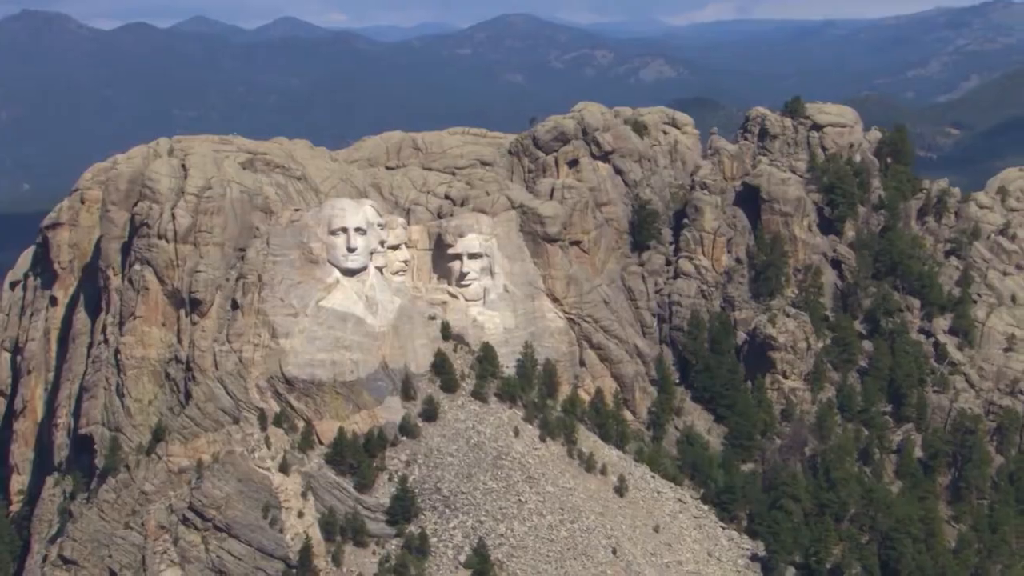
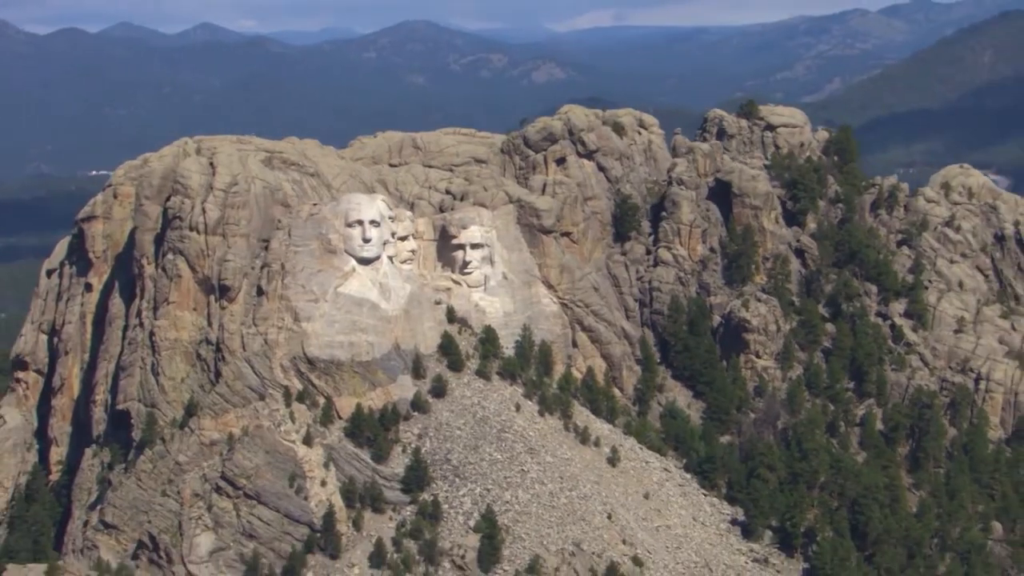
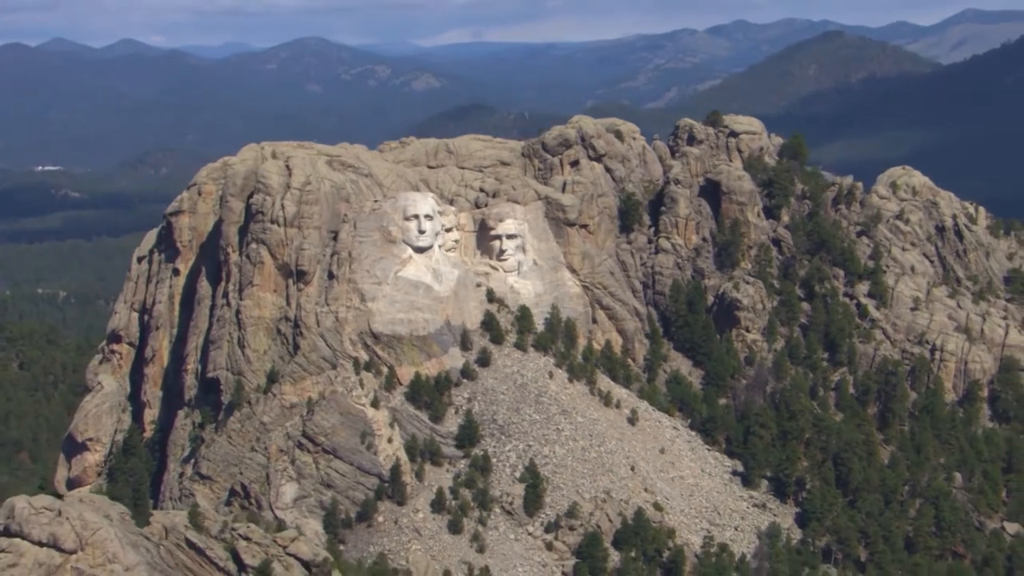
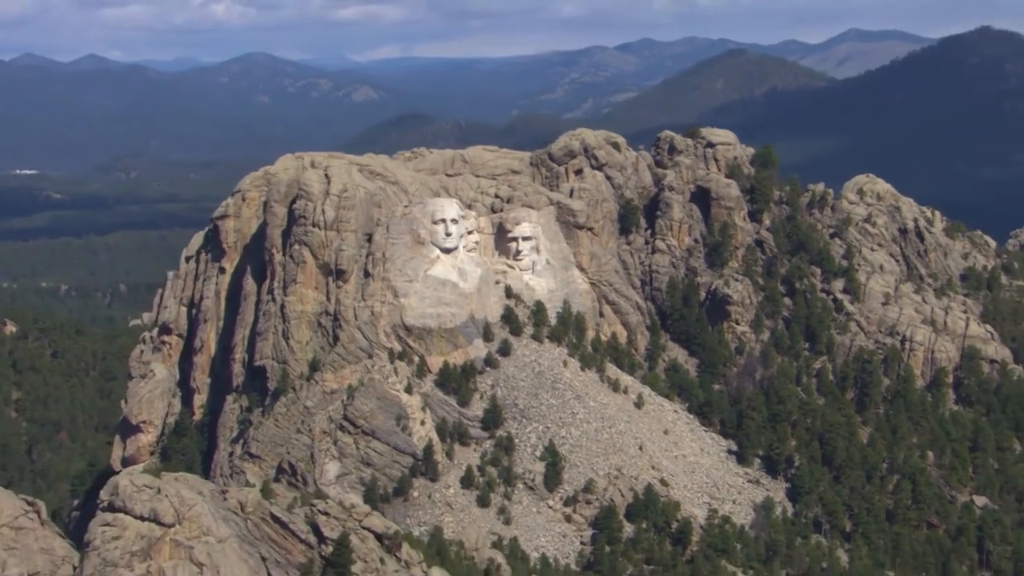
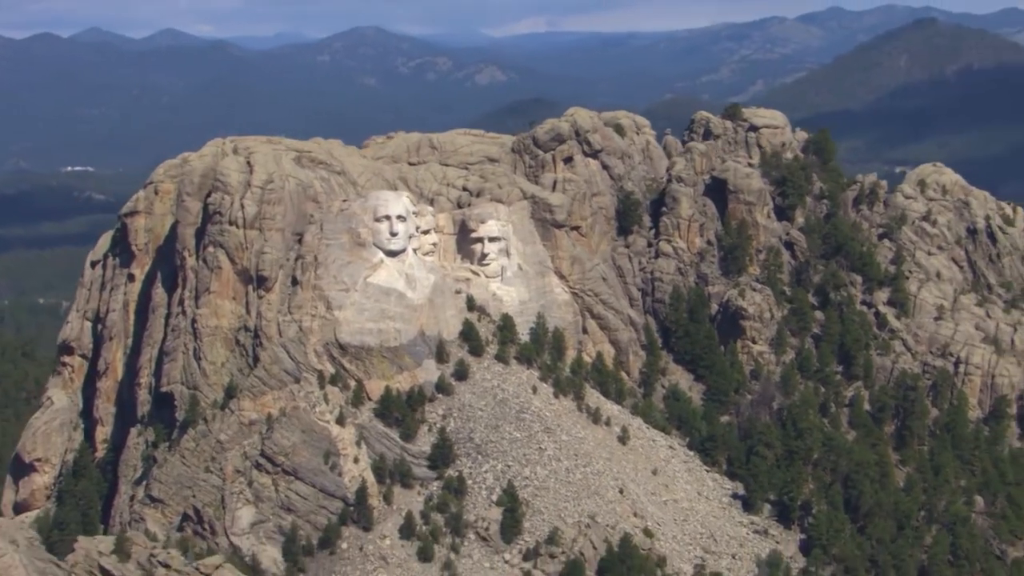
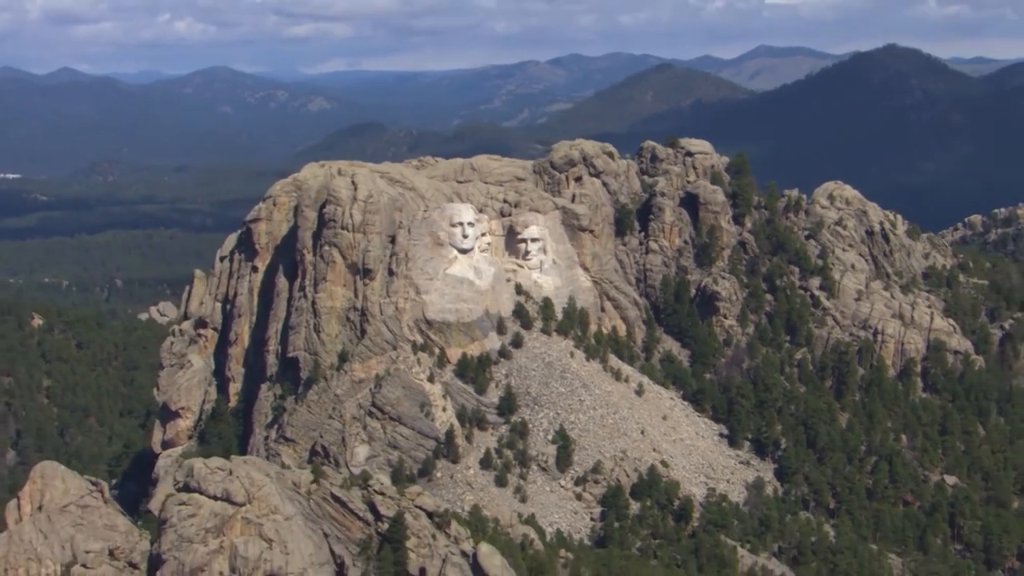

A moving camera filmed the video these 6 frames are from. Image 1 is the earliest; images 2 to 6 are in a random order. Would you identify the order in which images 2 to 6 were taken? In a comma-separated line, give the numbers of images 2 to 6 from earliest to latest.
2, 5, 3, 4, 6
